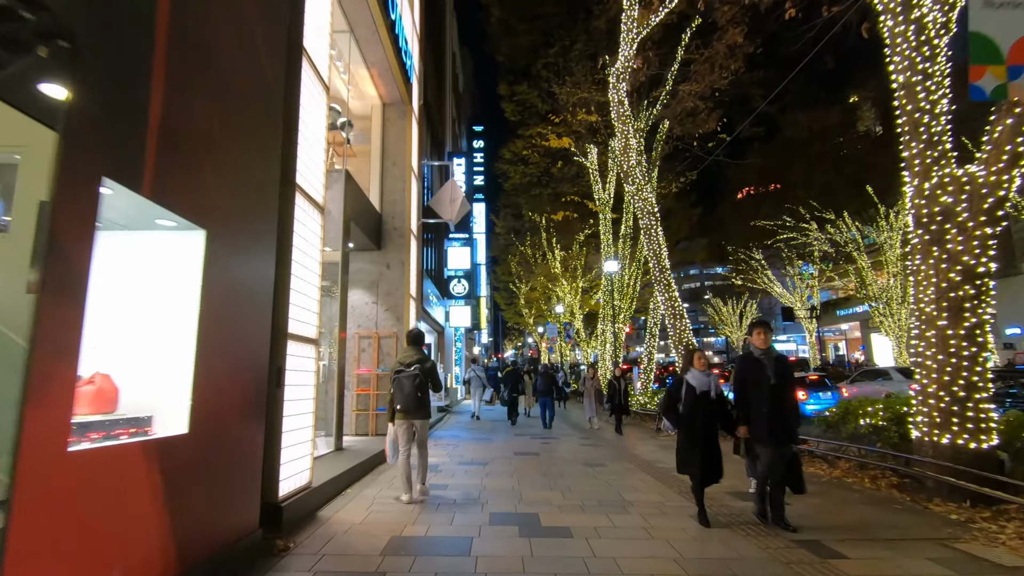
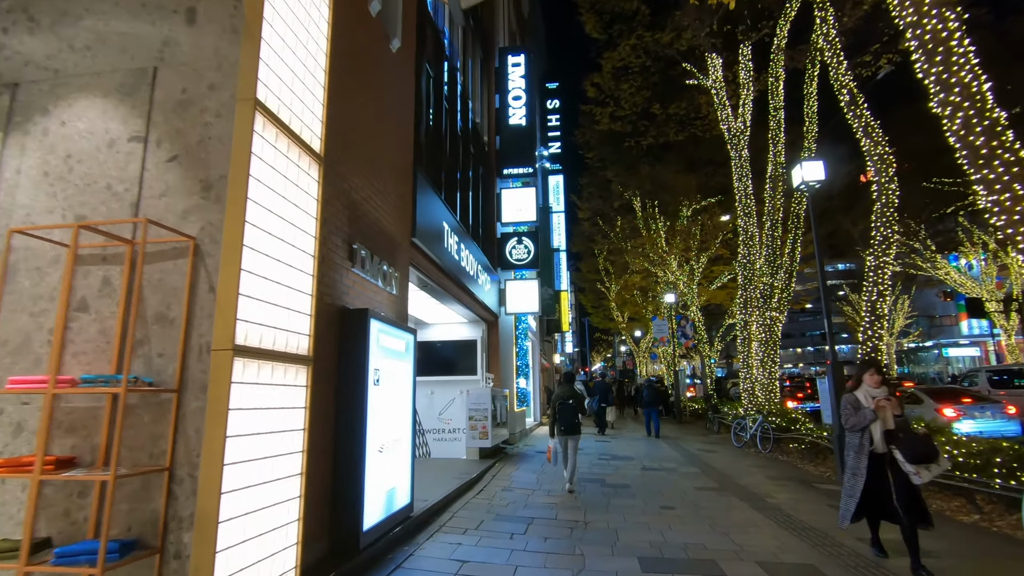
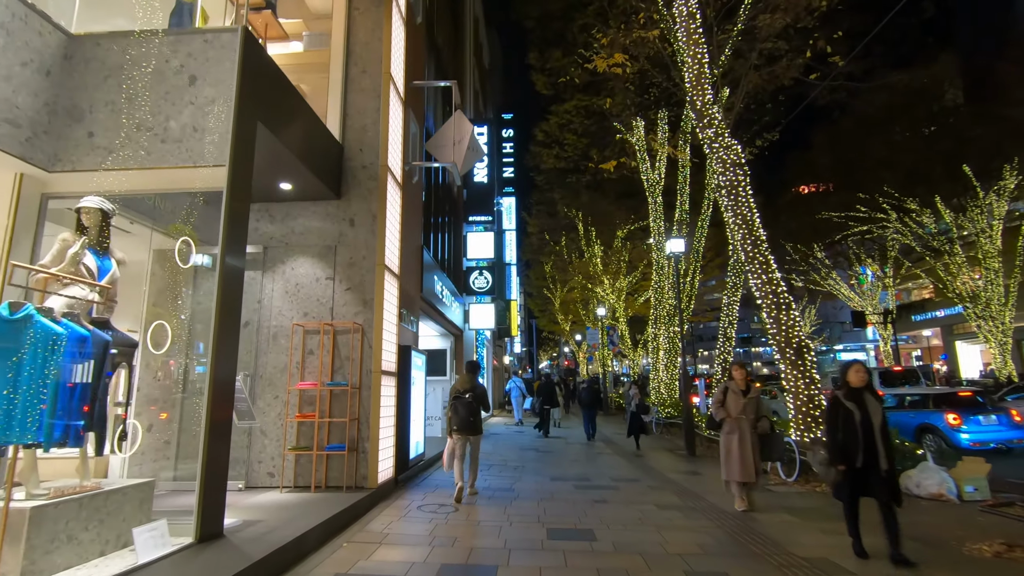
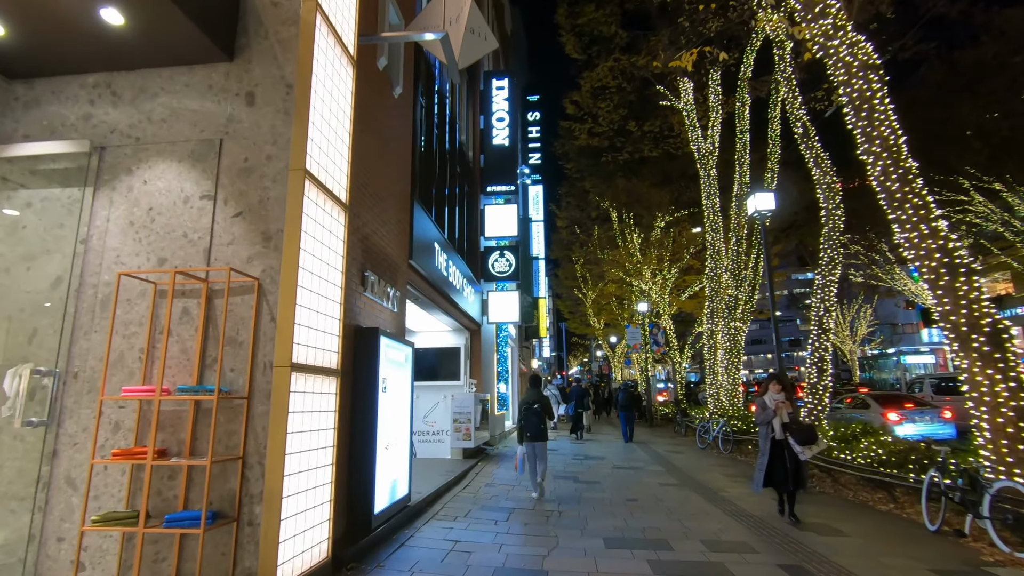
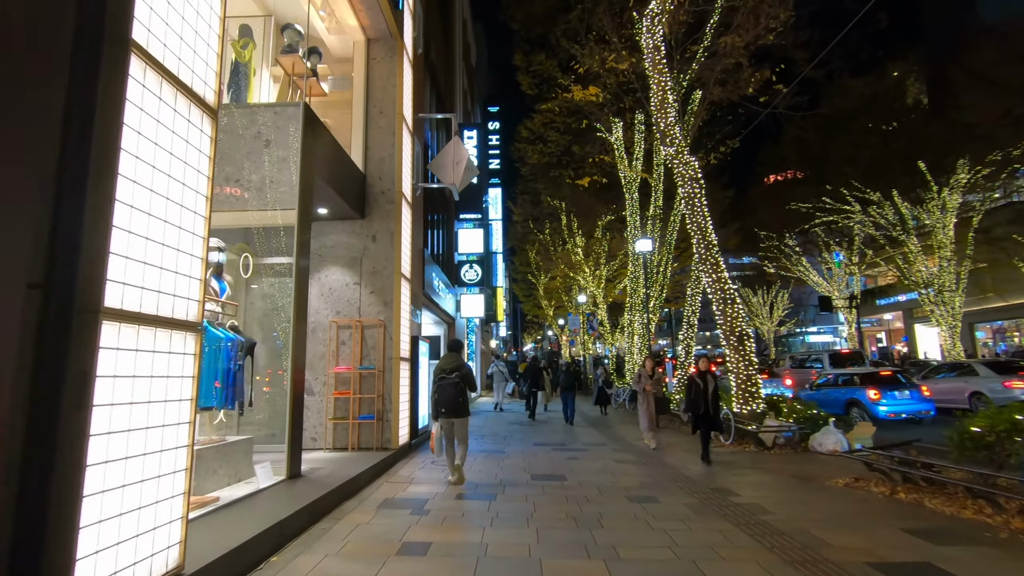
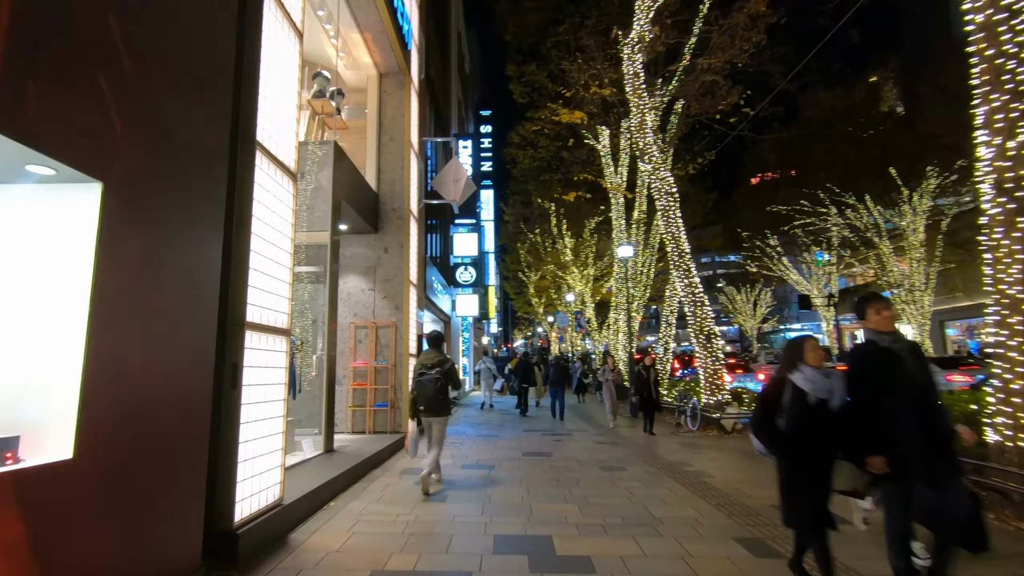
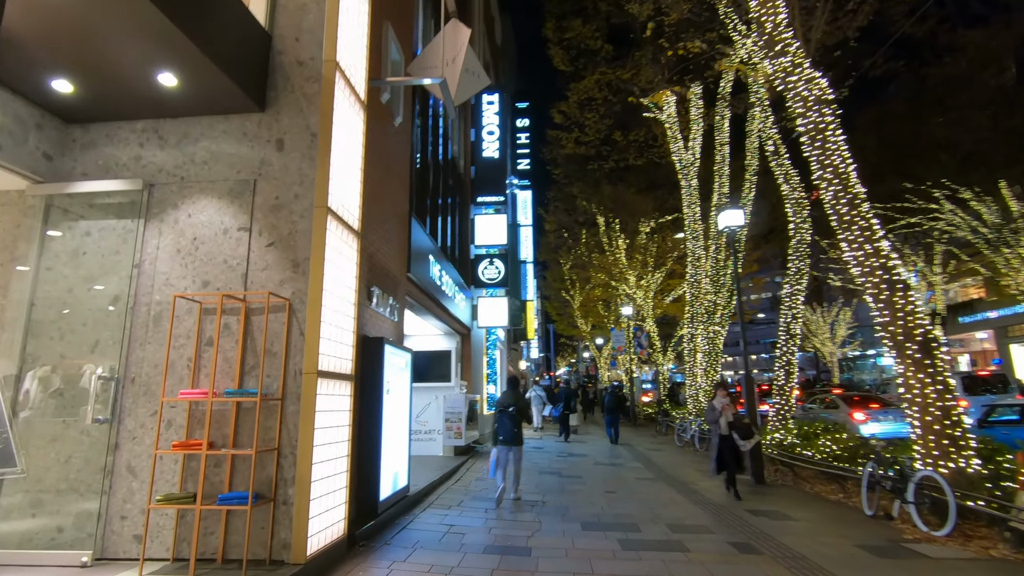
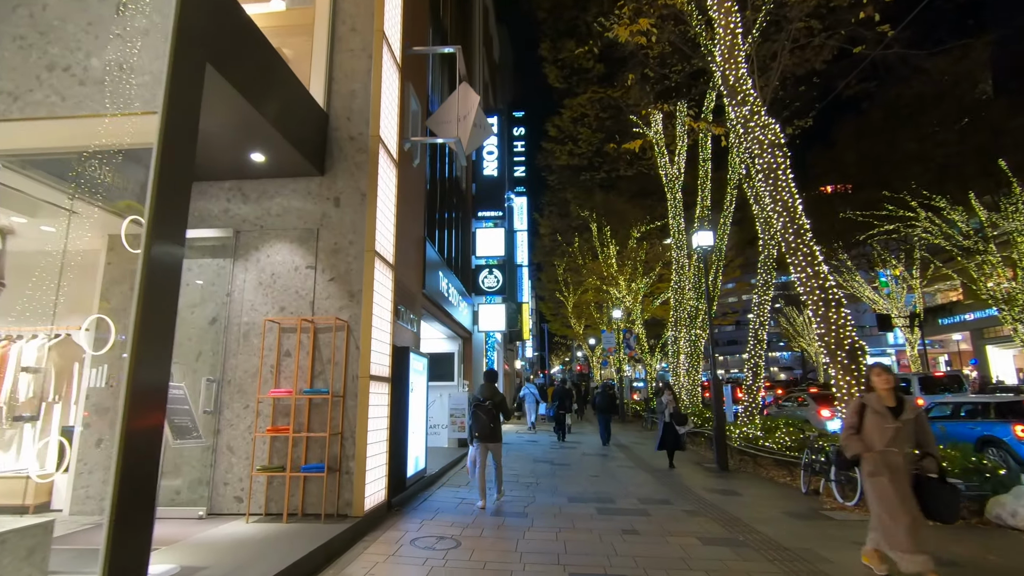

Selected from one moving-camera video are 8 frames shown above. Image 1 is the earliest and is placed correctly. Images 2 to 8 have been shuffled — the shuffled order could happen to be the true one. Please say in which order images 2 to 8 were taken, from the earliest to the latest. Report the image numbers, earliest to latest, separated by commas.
6, 5, 3, 8, 7, 4, 2
